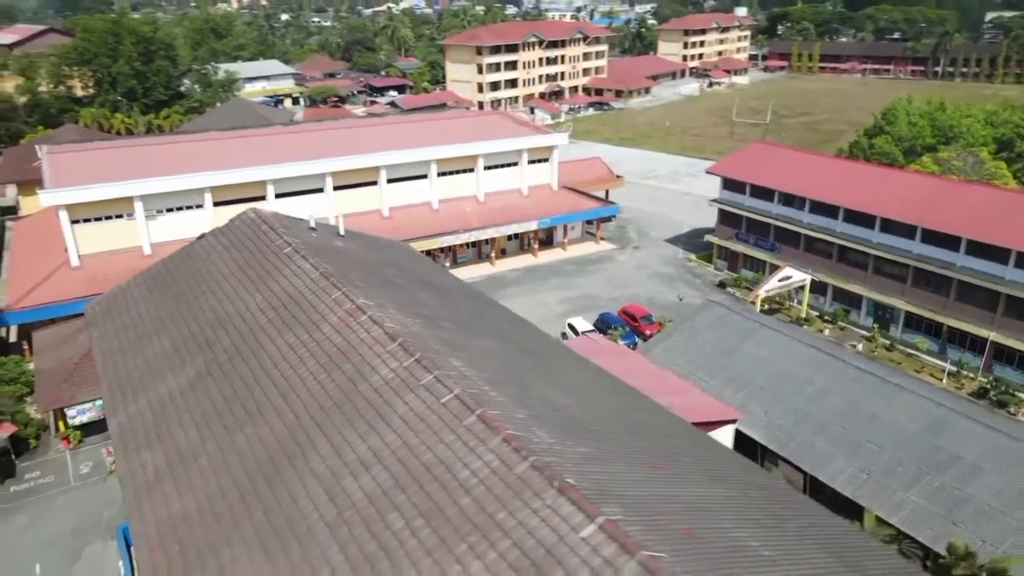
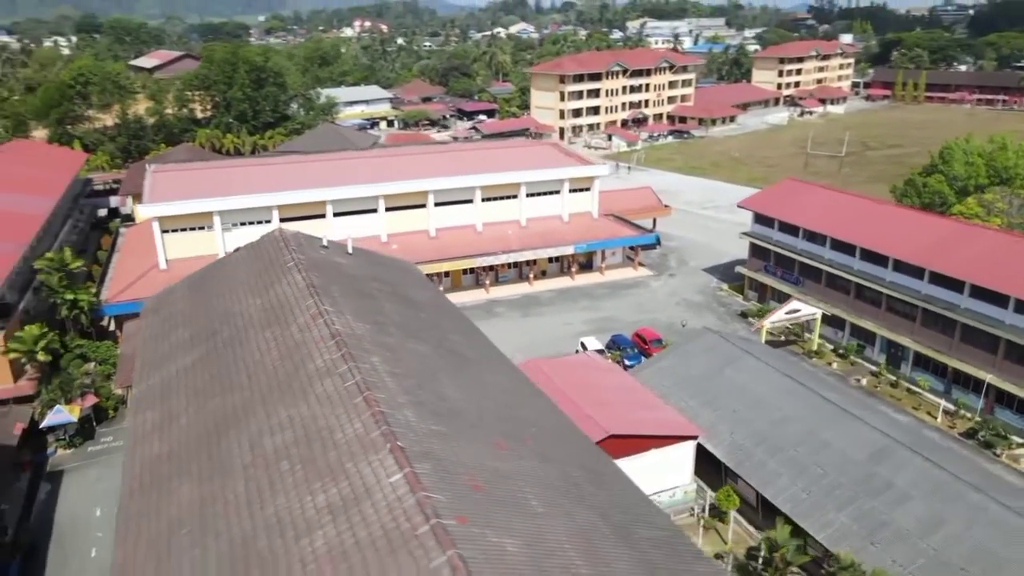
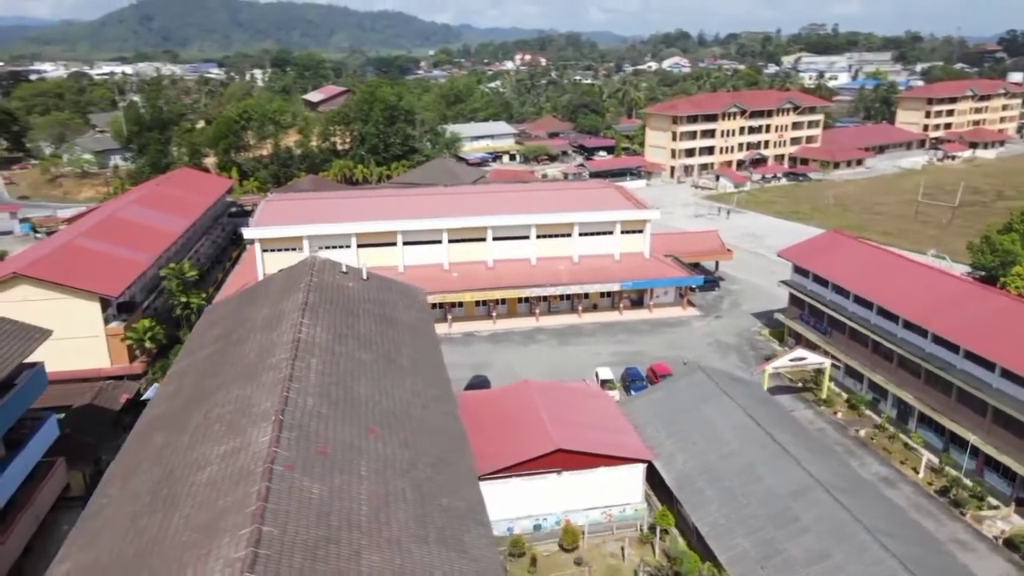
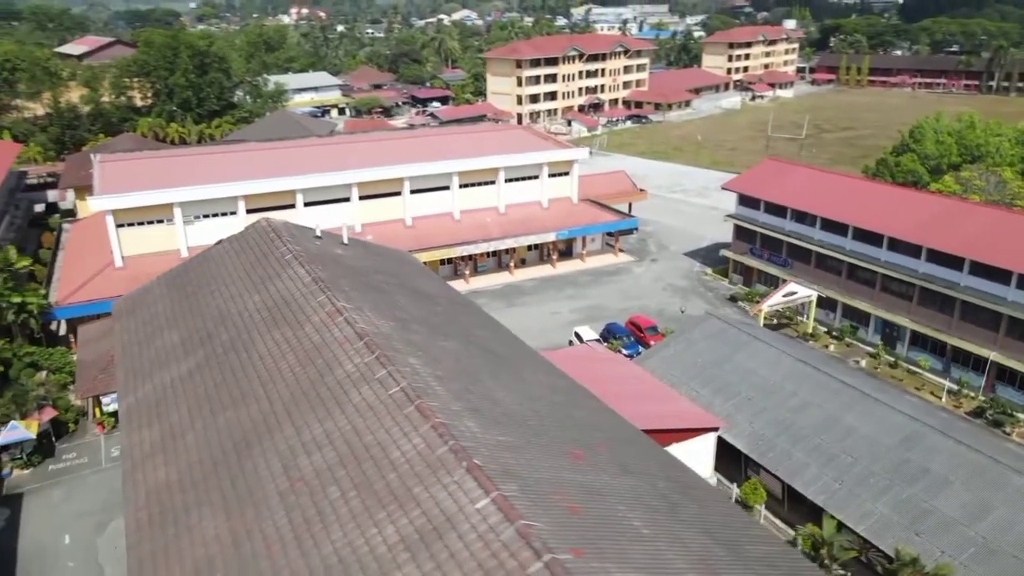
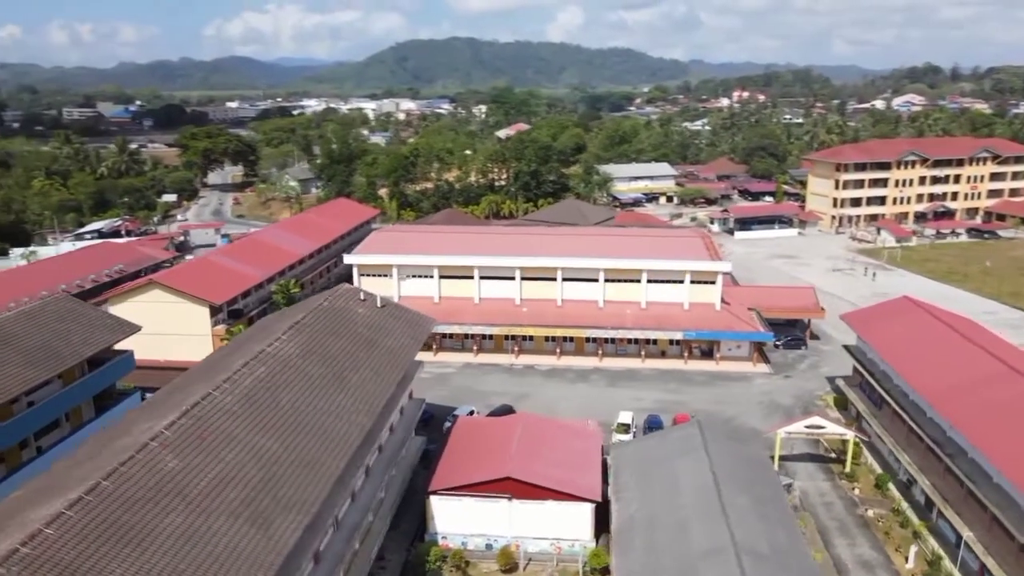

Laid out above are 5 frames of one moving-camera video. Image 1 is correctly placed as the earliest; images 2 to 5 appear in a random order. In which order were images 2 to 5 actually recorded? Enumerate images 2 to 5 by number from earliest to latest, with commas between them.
4, 2, 3, 5
